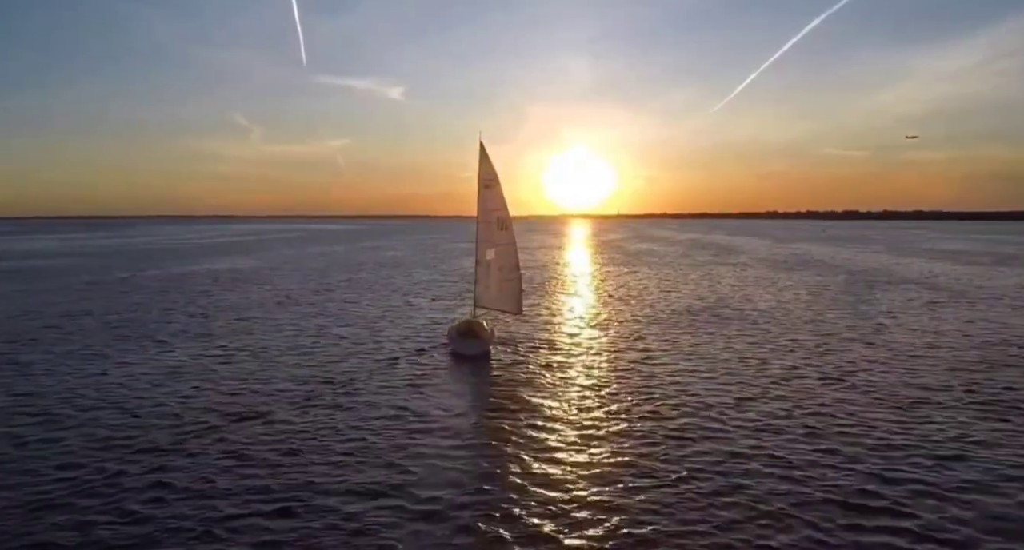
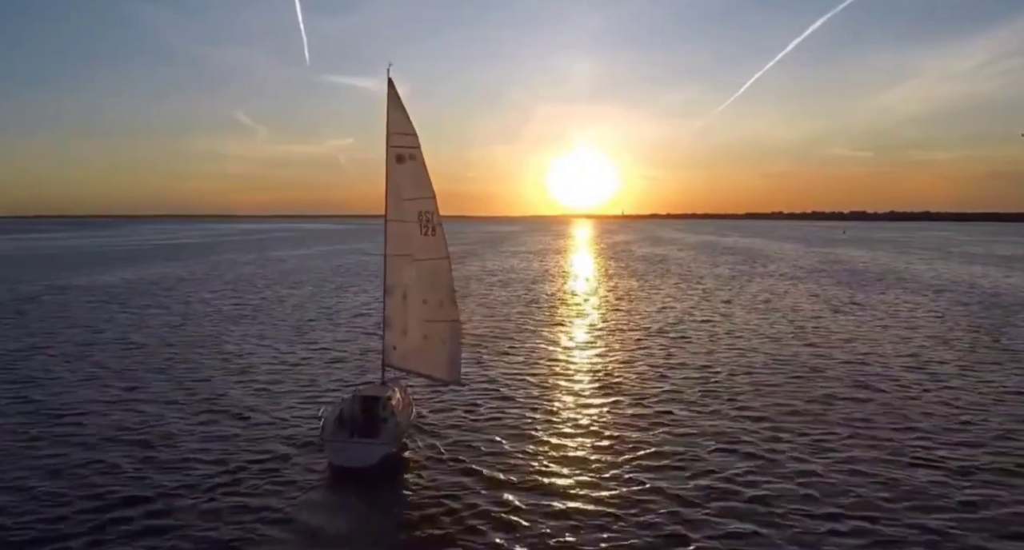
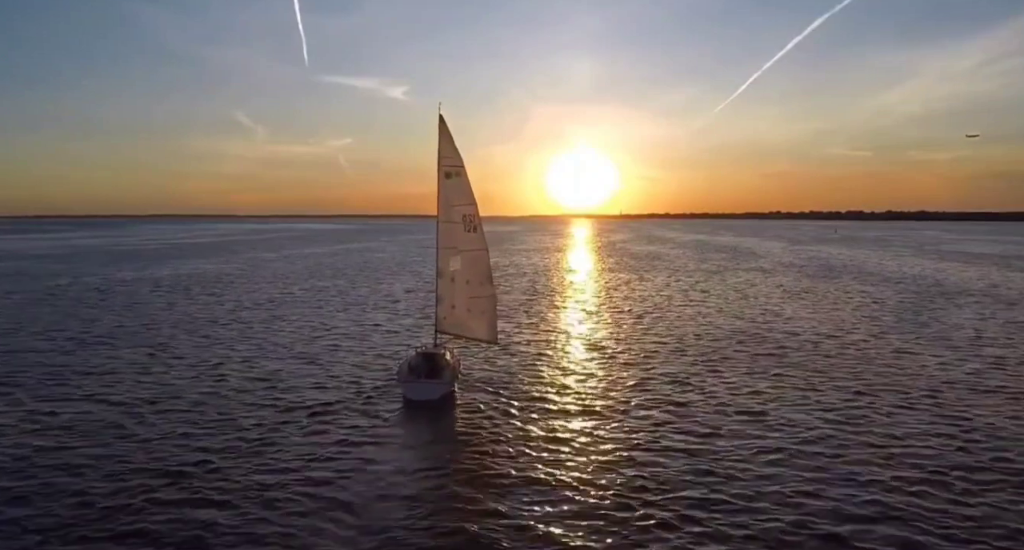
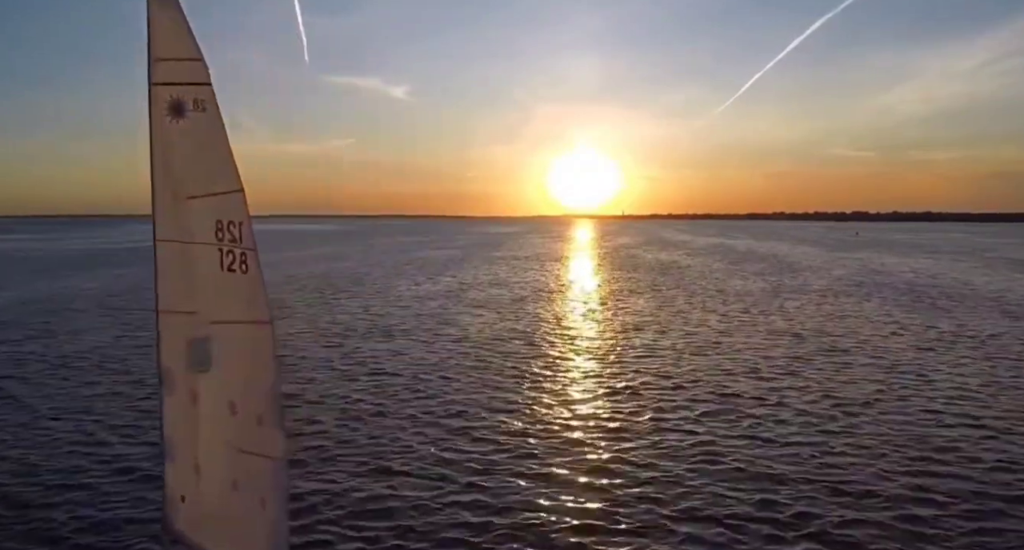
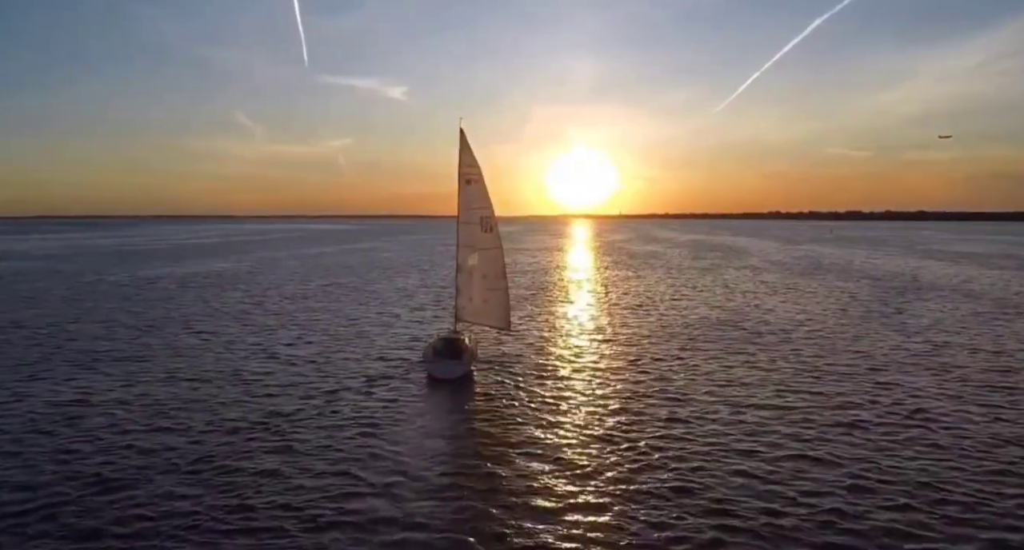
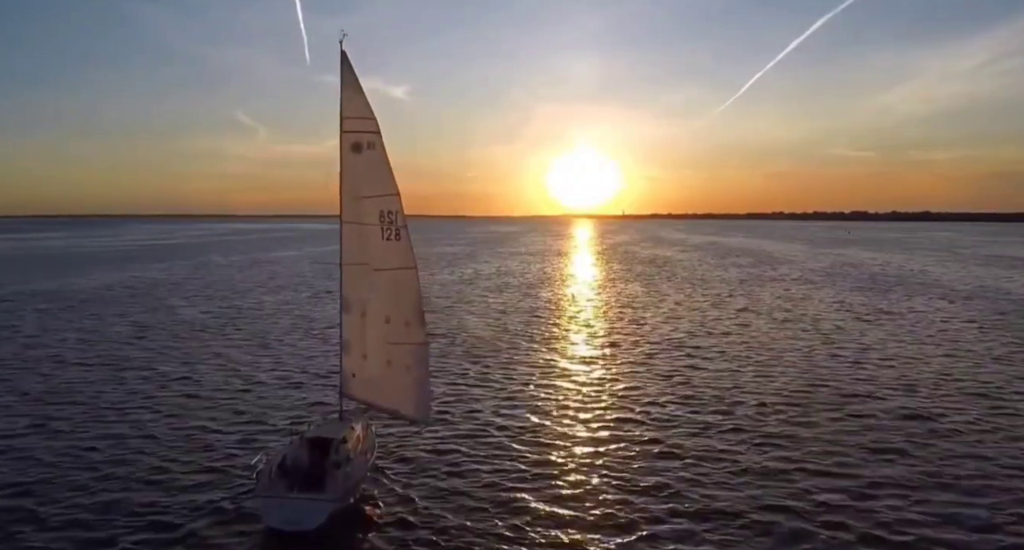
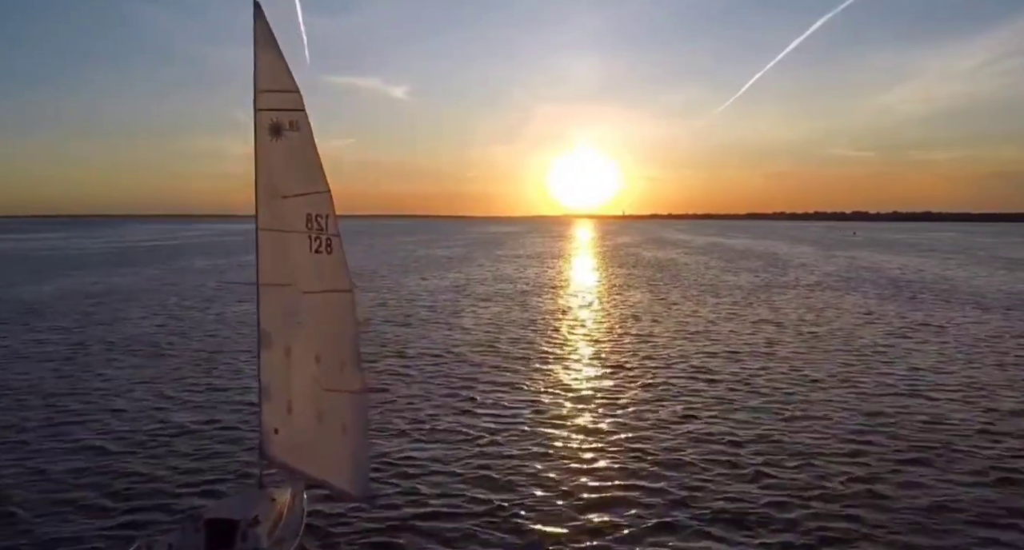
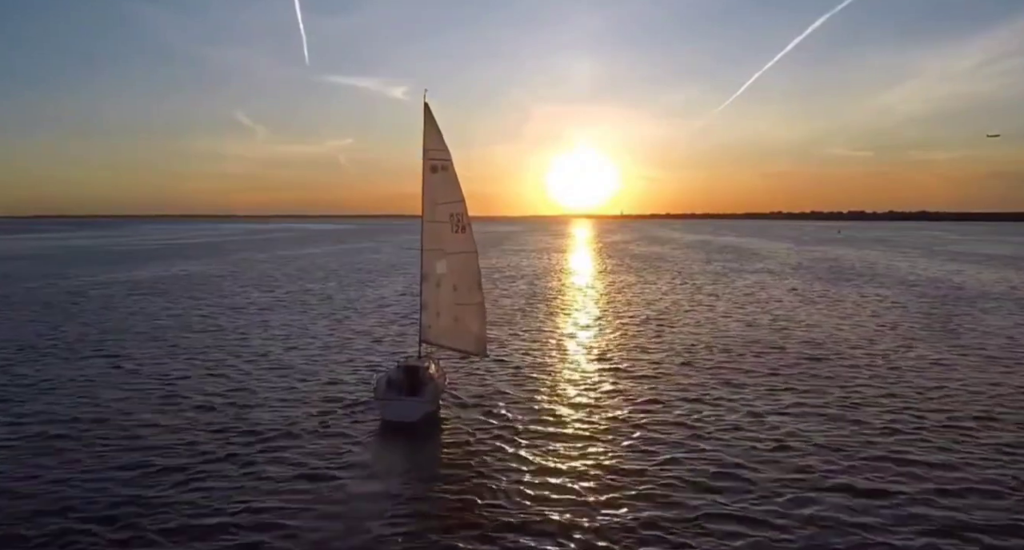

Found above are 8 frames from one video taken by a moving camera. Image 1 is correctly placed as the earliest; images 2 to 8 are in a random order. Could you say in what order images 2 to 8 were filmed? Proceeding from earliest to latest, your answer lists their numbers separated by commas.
5, 3, 8, 2, 6, 7, 4
